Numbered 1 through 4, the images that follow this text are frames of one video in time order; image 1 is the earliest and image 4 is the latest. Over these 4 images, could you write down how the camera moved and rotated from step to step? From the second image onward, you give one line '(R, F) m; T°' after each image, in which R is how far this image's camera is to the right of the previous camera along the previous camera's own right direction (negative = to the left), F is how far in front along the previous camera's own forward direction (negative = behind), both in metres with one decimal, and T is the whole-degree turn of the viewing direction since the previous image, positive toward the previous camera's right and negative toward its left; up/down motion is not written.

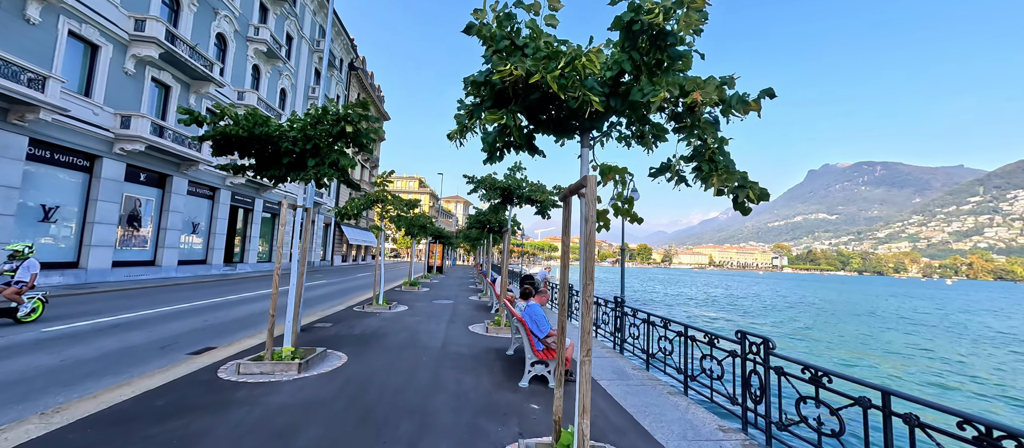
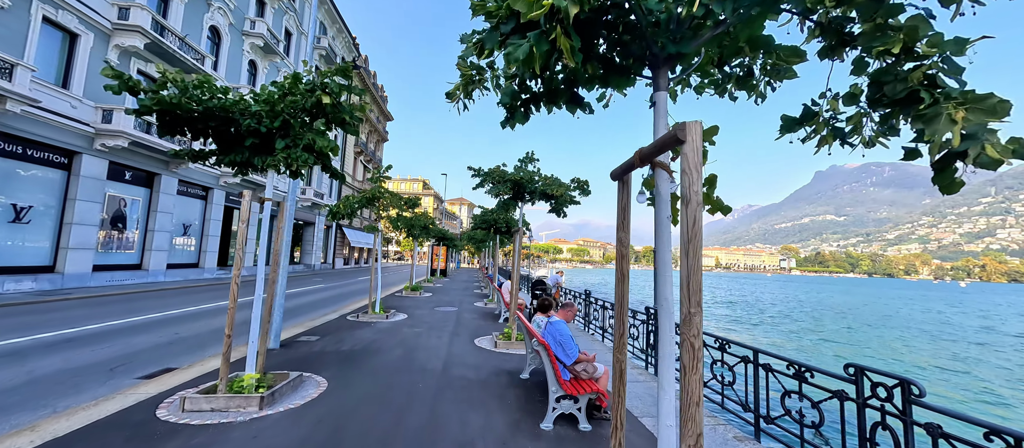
(-0.2, +1.2) m; -1°
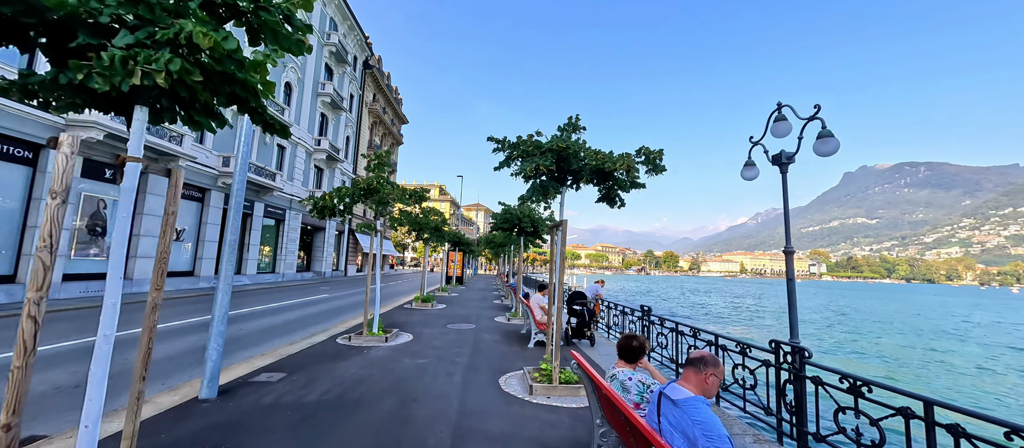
(-0.3, +2.4) m; -3°
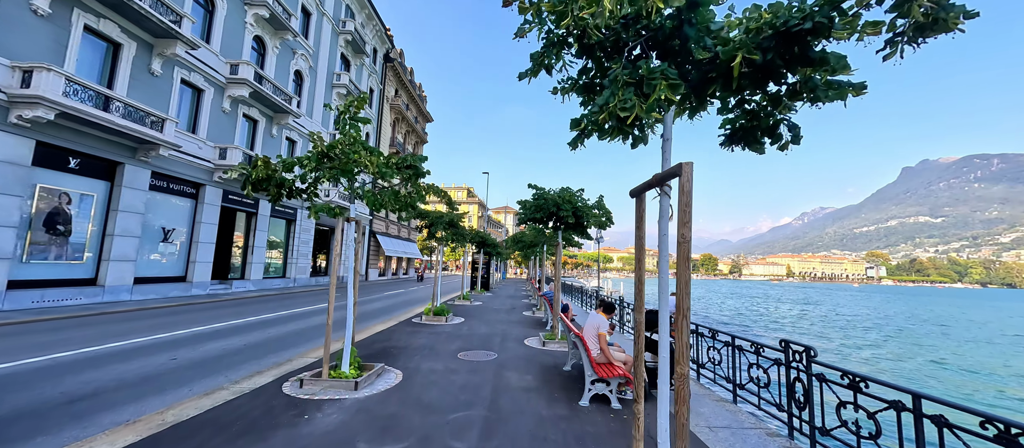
(-0.1, +3.2) m; -5°
